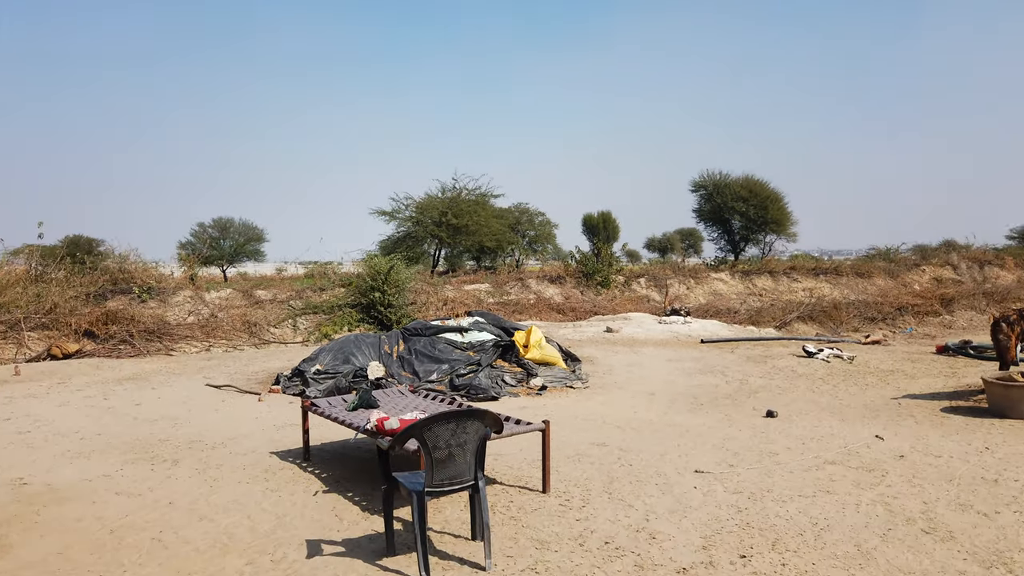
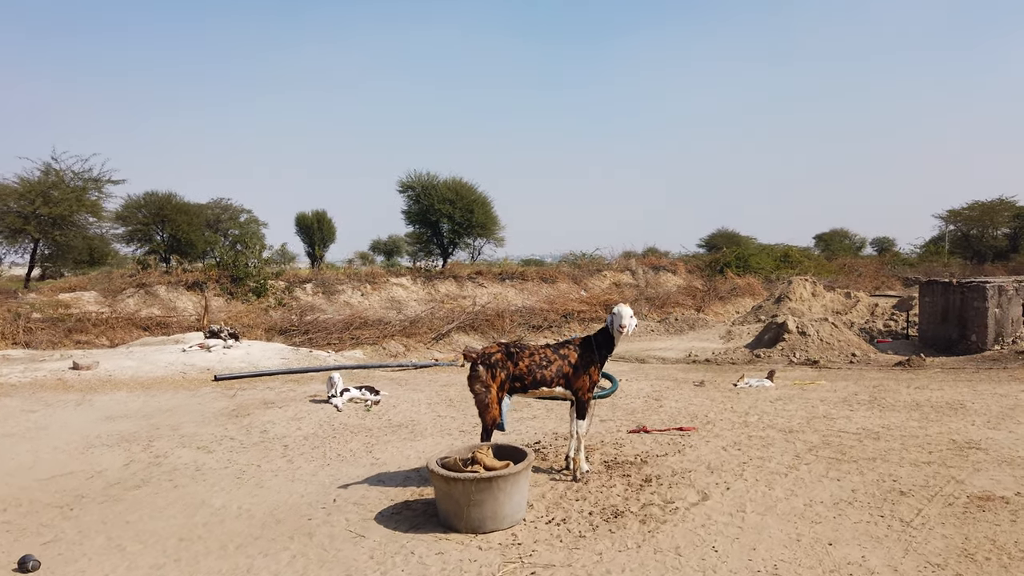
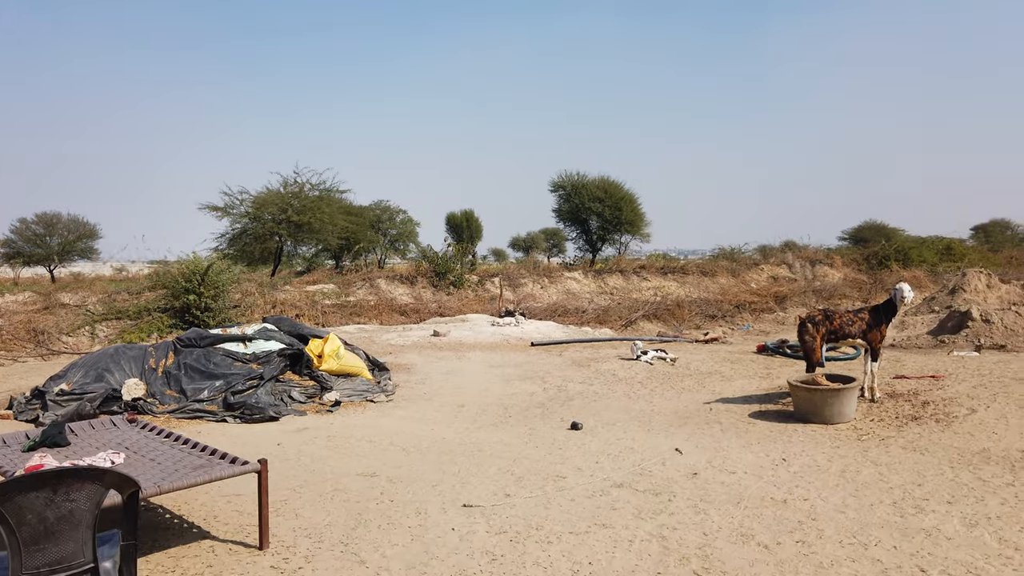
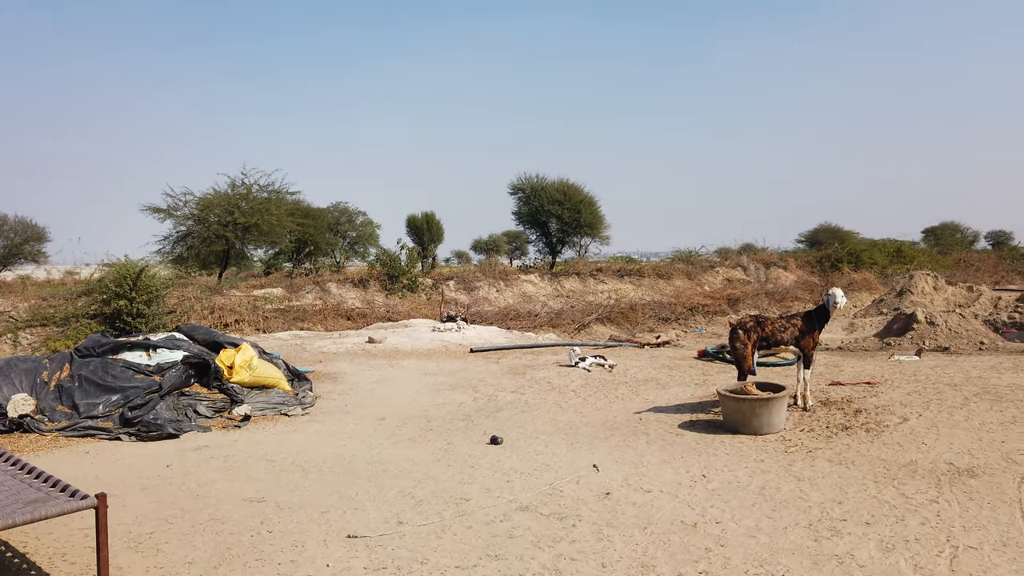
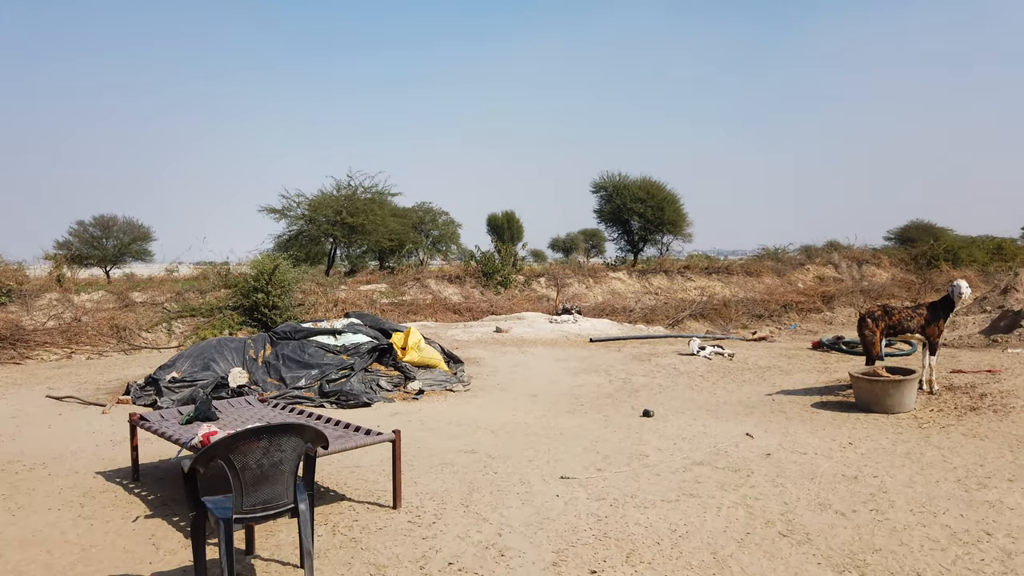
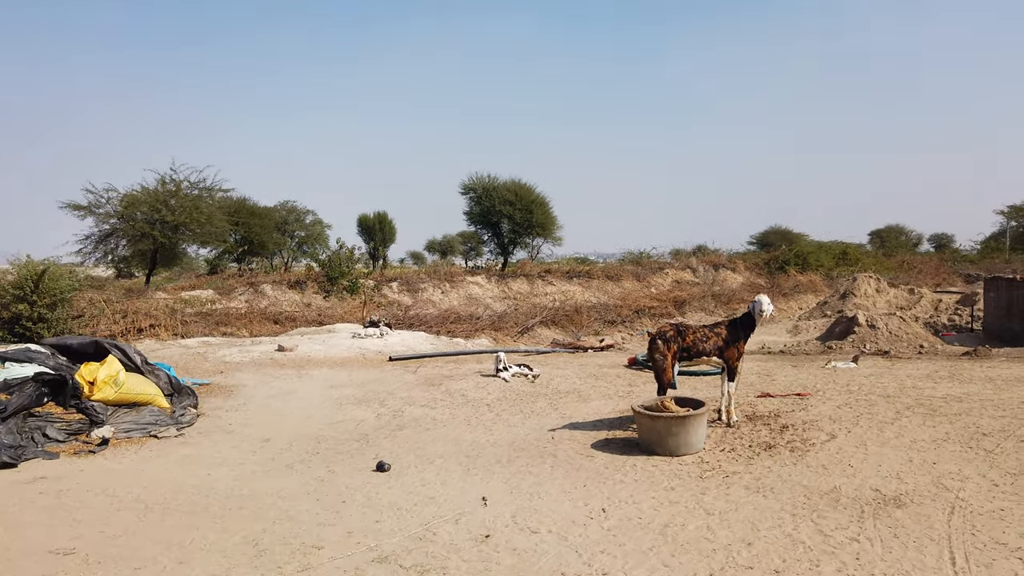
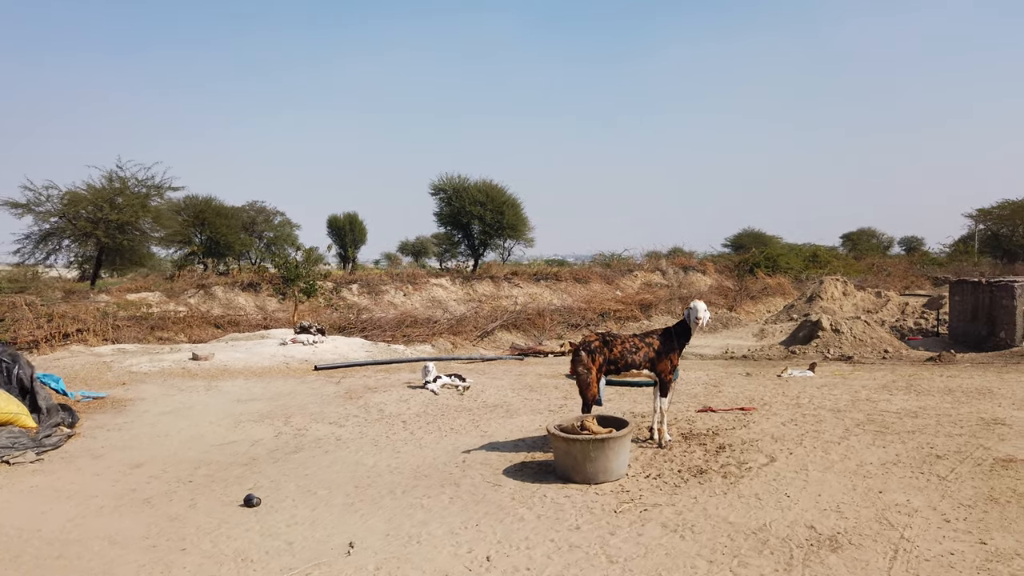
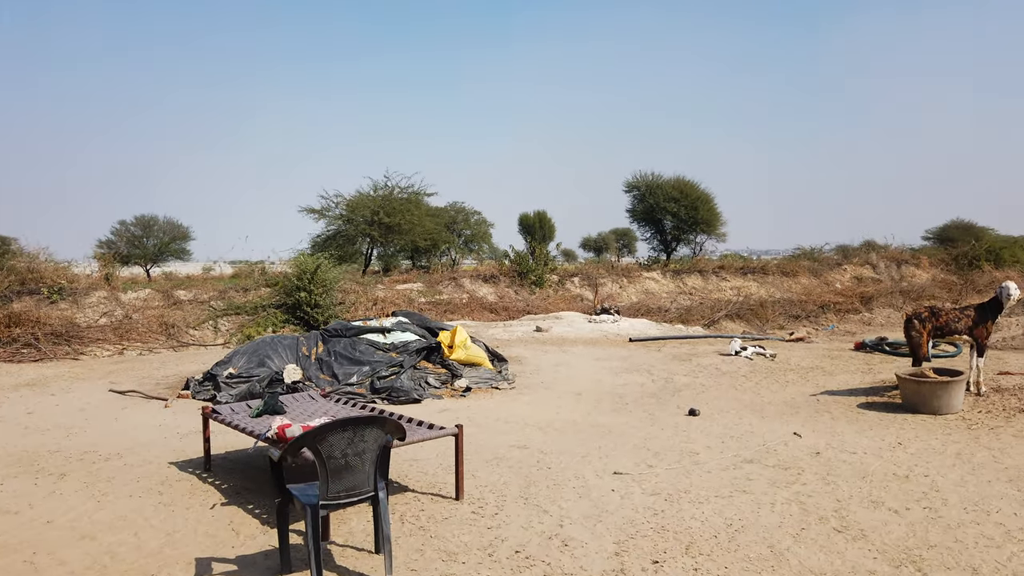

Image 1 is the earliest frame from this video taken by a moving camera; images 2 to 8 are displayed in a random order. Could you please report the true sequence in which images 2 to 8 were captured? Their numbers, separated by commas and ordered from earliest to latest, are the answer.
8, 5, 3, 4, 6, 7, 2
